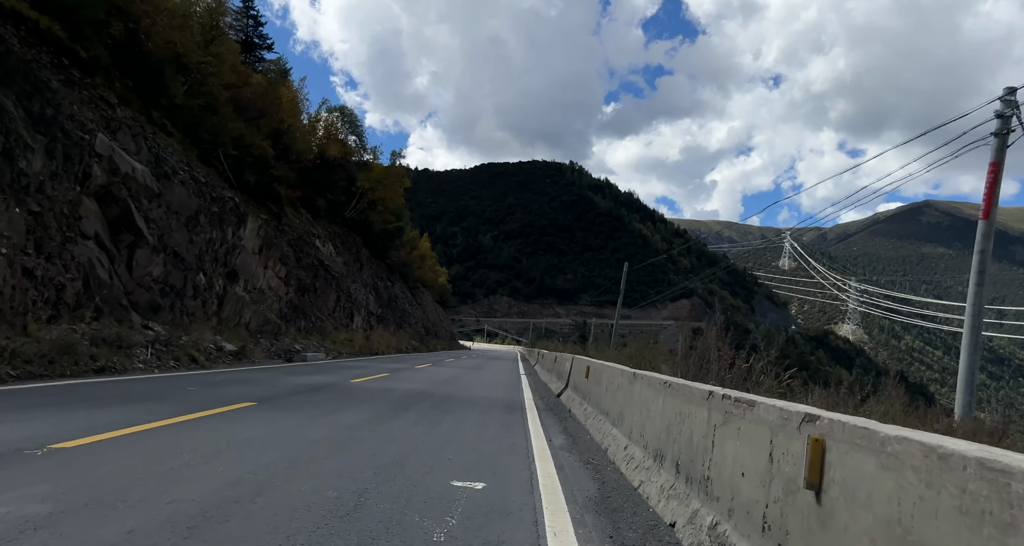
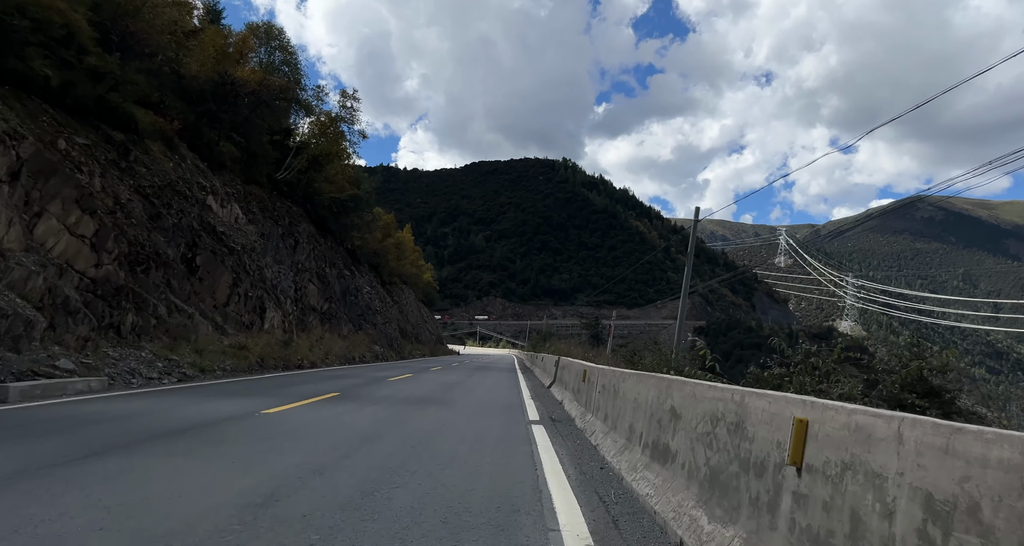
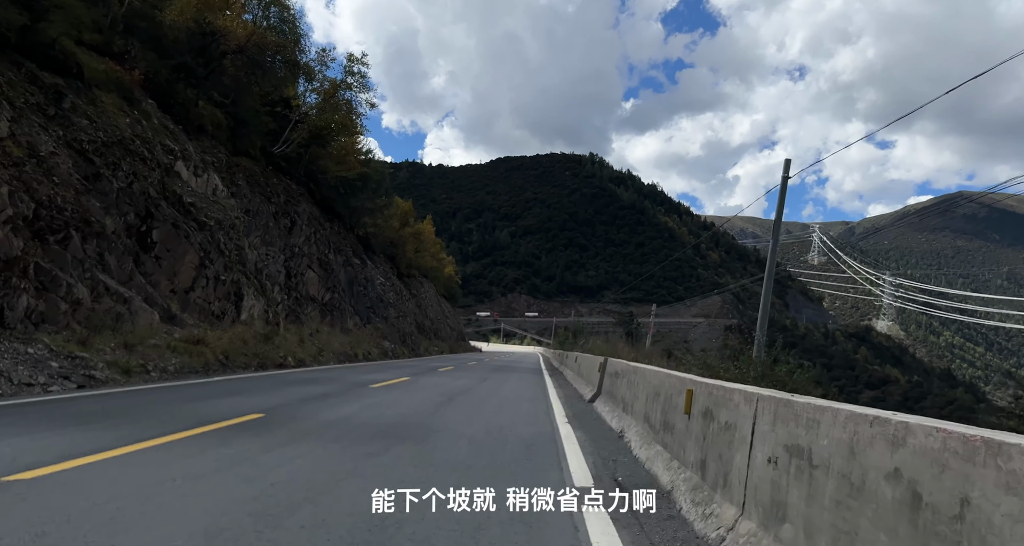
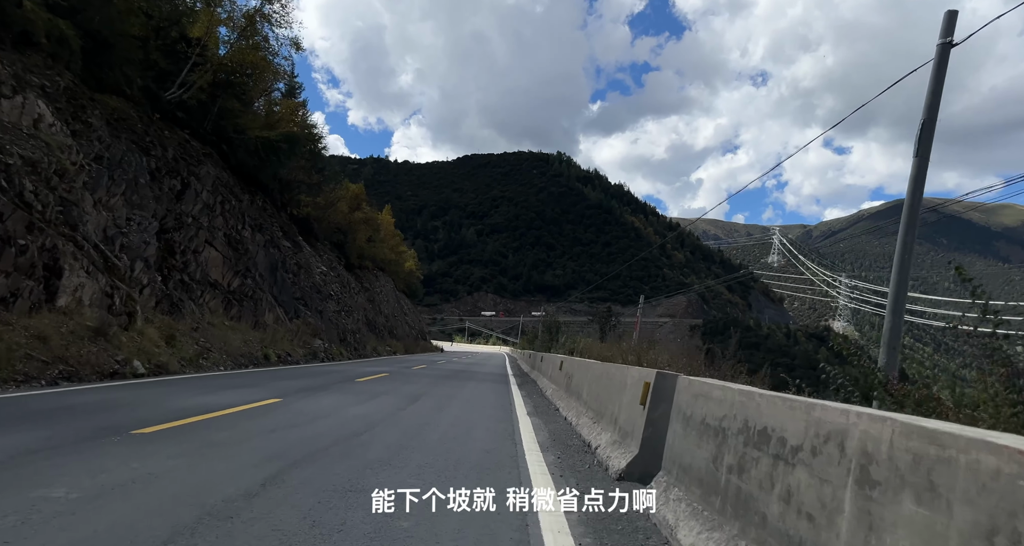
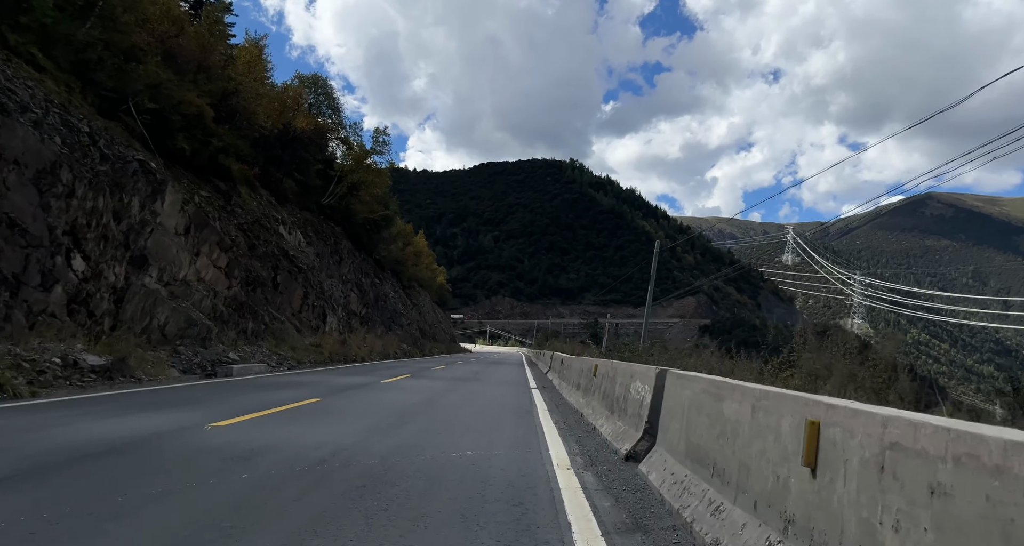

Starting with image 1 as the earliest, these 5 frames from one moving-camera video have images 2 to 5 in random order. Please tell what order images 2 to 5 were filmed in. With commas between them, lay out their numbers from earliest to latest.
5, 2, 3, 4
